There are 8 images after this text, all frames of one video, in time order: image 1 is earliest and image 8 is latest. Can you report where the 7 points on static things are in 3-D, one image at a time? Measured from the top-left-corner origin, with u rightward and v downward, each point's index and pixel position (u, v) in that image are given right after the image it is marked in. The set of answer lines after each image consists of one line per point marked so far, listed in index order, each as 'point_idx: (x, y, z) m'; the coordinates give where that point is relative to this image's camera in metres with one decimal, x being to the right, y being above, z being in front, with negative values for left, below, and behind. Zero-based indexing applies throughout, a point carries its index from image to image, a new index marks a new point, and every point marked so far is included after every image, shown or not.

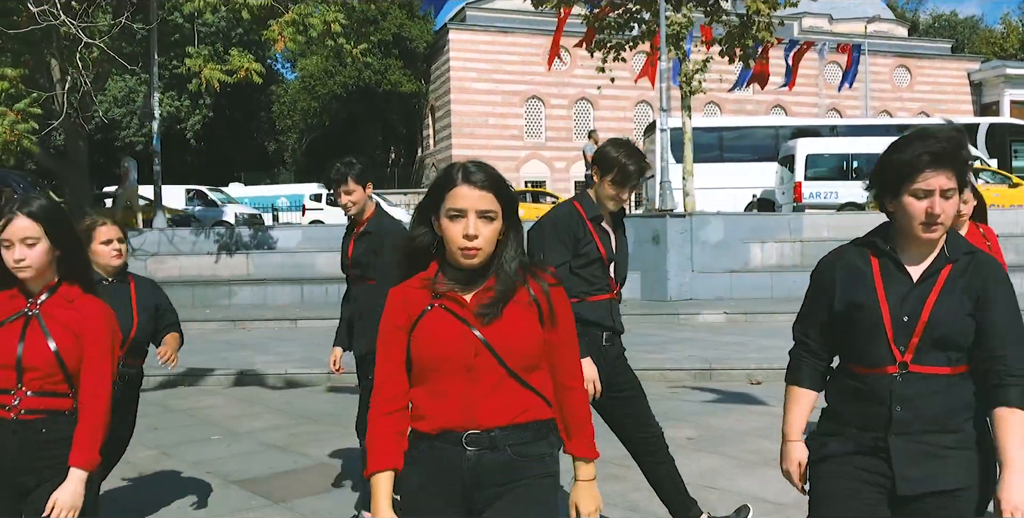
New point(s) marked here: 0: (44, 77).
0: (-8.9, +3.4, +17.7) m
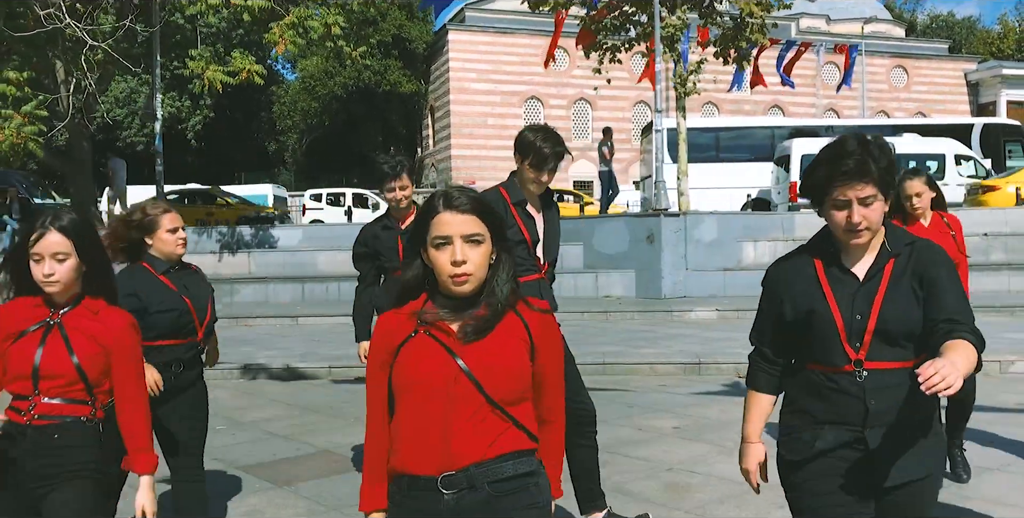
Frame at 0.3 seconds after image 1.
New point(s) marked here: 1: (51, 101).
0: (-8.9, +3.5, +18.0) m
1: (-8.7, +3.0, +17.5) m
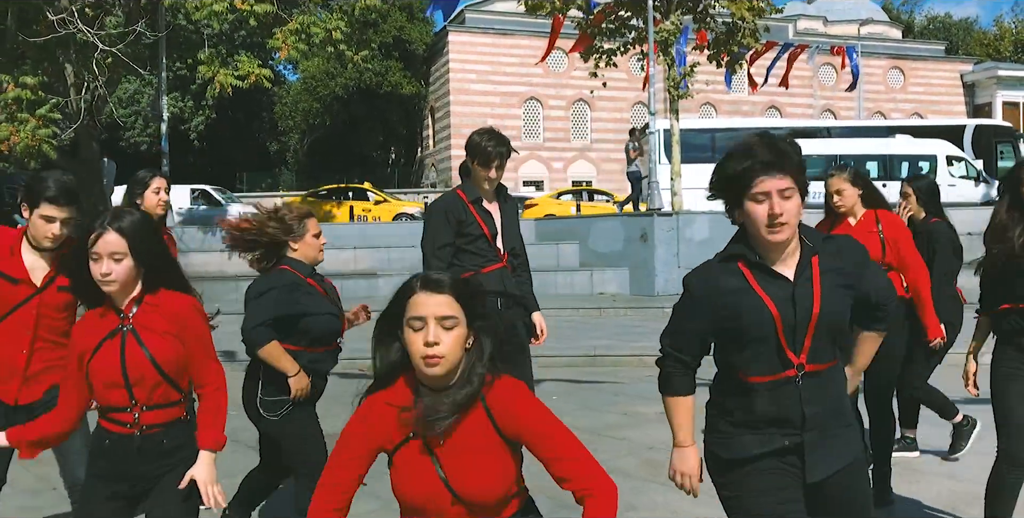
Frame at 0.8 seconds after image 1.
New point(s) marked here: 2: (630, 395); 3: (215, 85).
0: (-9.0, +3.5, +18.5) m
1: (-8.7, +3.0, +17.9) m
2: (+1.0, -1.2, +8.1) m
3: (-6.2, +3.6, +19.4) m
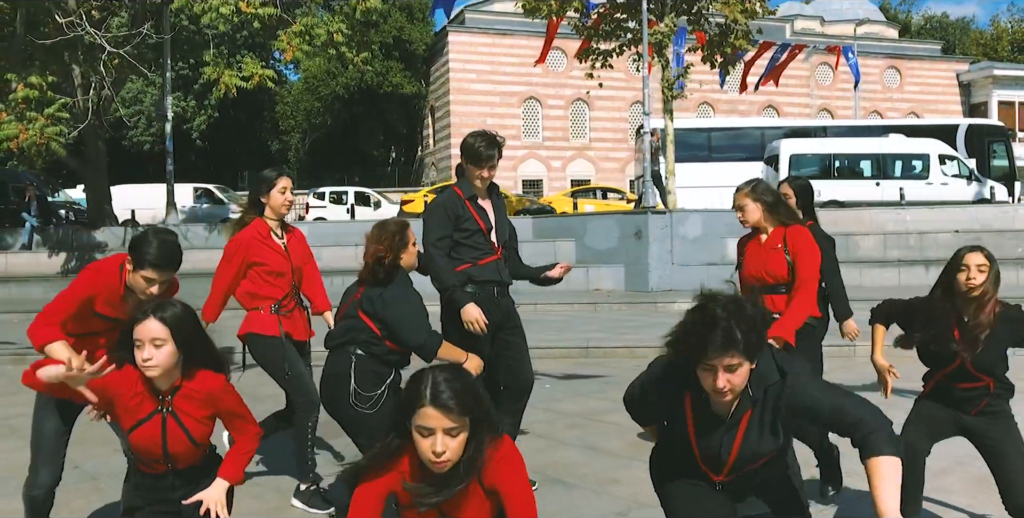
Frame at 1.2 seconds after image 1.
0: (-9.0, +3.6, +18.9) m
1: (-8.8, +3.1, +18.4) m
2: (+1.0, -1.1, +8.5) m
3: (-6.3, +3.7, +19.8) m
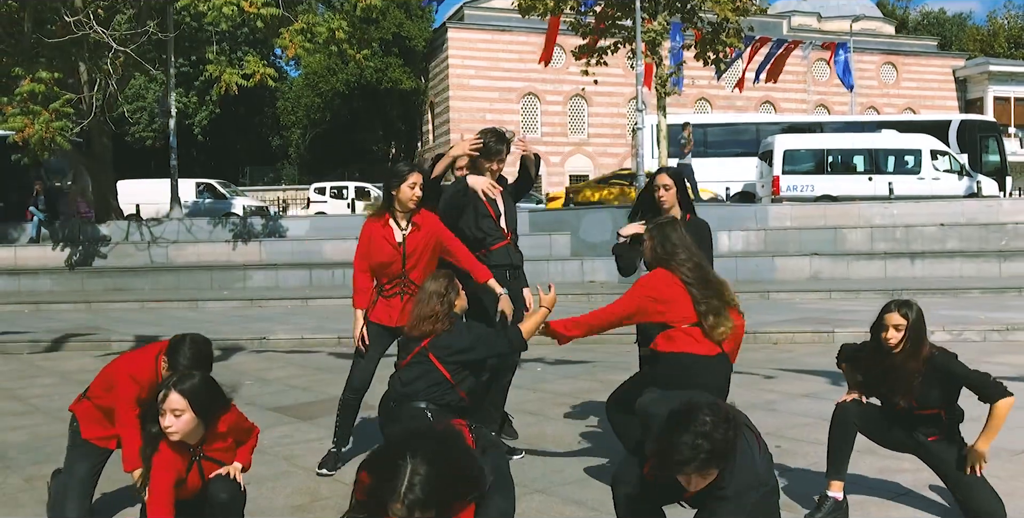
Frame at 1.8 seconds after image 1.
0: (-9.1, +3.7, +19.3) m
1: (-8.8, +3.2, +18.8) m
2: (+0.9, -1.0, +8.9) m
3: (-6.3, +3.8, +20.2) m
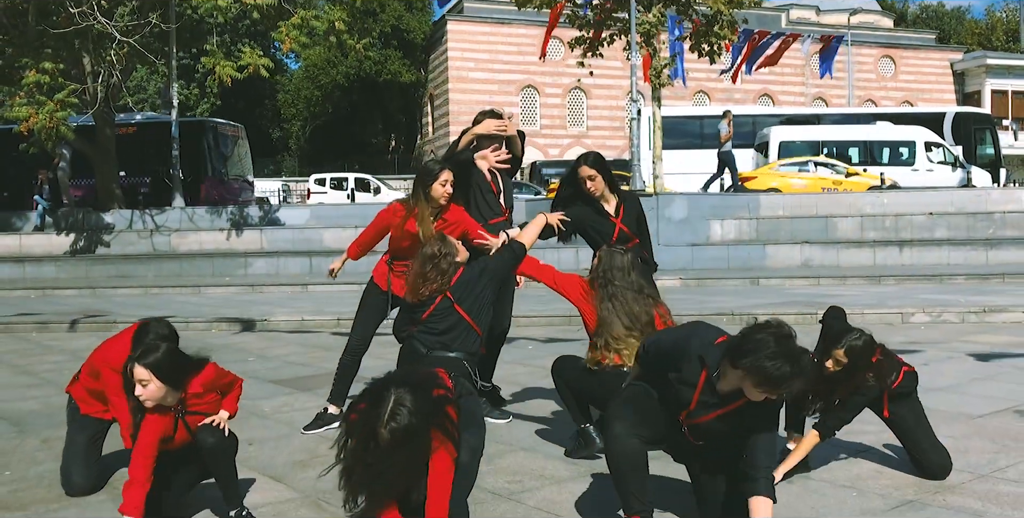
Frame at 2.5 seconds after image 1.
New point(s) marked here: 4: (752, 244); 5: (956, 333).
0: (-9.2, +4.0, +19.6) m
1: (-8.9, +3.5, +19.1) m
2: (+0.8, -0.9, +9.3) m
3: (-6.4, +4.1, +20.5) m
4: (+4.4, +0.3, +16.9) m
5: (+4.7, -0.8, +9.8) m
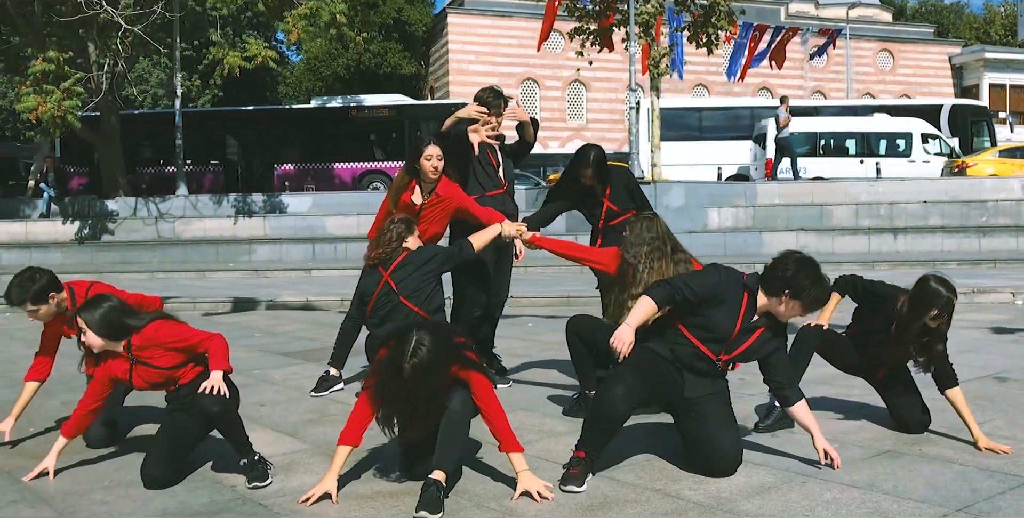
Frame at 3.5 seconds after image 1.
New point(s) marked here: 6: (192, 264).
0: (-9.2, +4.2, +19.8) m
1: (-8.9, +3.8, +19.3) m
2: (+0.8, -0.7, +9.5) m
3: (-6.4, +4.4, +20.8) m
4: (+4.4, +0.5, +17.2) m
5: (+4.7, -0.6, +10.1) m
6: (-6.1, -0.1, +17.6) m
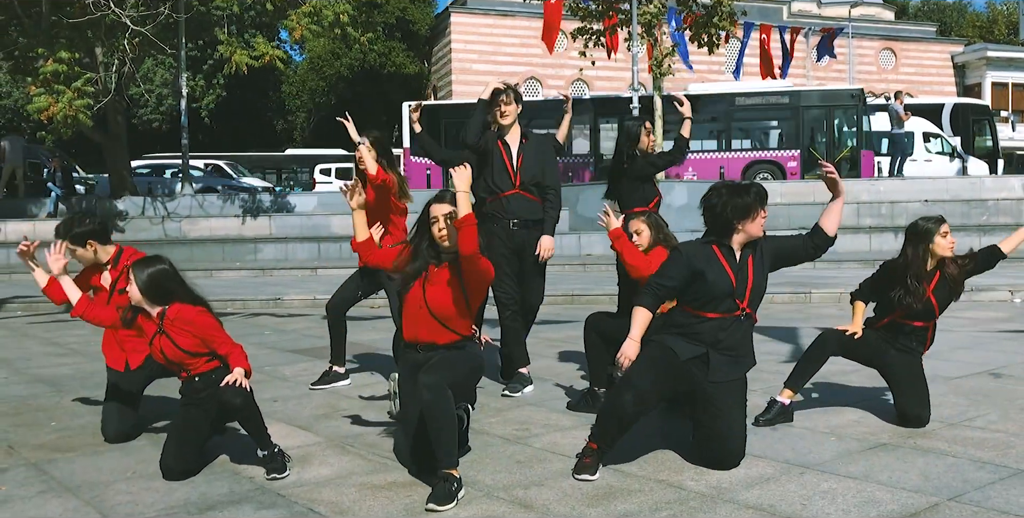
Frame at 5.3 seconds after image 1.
0: (-9.1, +4.3, +20.0) m
1: (-8.8, +3.8, +19.5) m
2: (+0.9, -0.6, +9.7) m
3: (-6.3, +4.4, +20.9) m
4: (+4.4, +0.5, +17.3) m
5: (+4.8, -0.6, +10.2) m
6: (-6.0, -0.1, +17.8) m
